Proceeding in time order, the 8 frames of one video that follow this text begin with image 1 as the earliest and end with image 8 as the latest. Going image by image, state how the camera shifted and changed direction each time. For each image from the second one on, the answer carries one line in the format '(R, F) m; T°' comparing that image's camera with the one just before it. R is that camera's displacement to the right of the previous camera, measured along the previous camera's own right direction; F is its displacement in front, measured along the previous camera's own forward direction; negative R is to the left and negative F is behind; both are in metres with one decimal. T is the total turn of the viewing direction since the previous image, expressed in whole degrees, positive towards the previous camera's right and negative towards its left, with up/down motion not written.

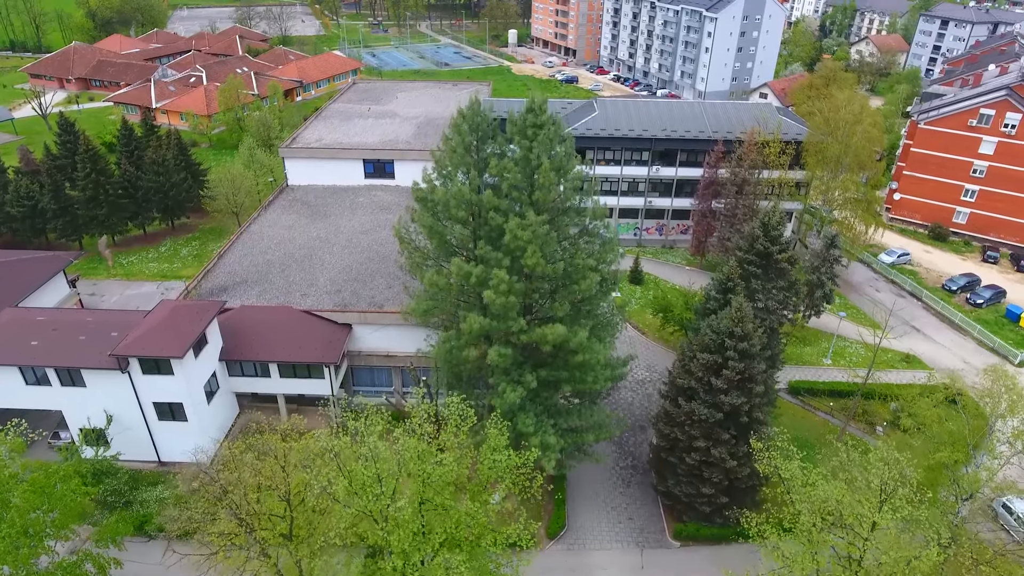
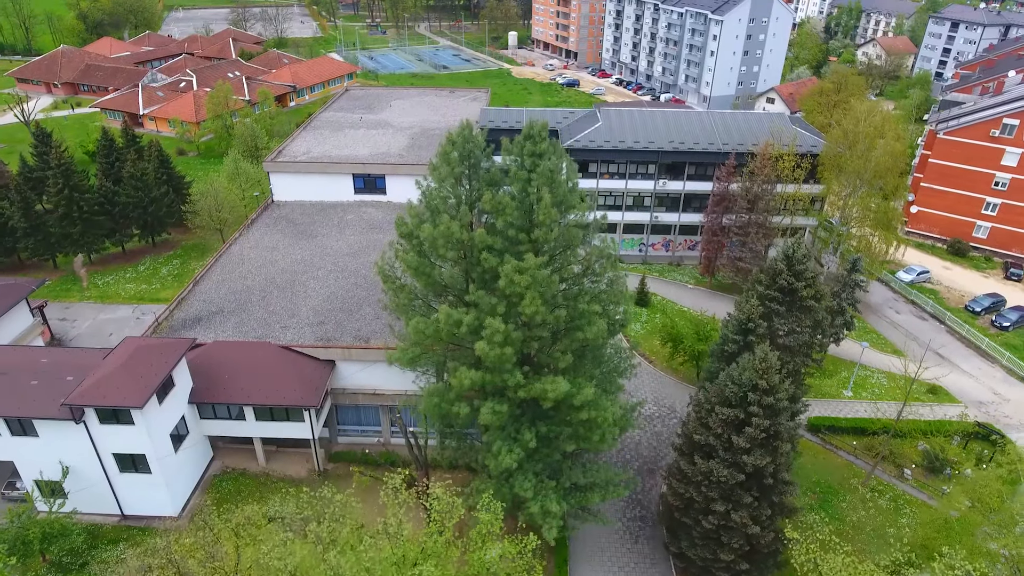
(+0.1, +2.1) m; 0°
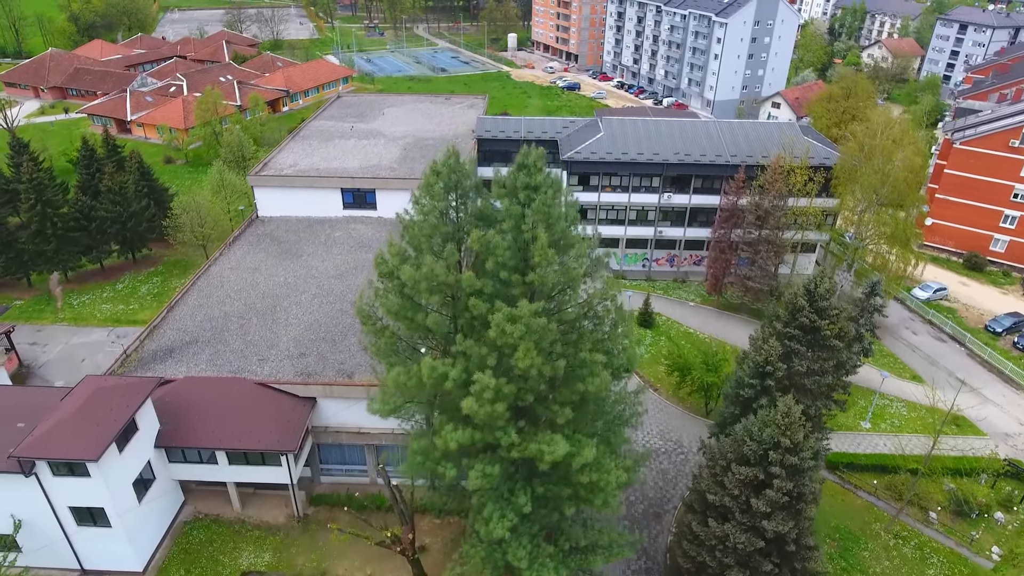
(+0.2, +1.8) m; 0°
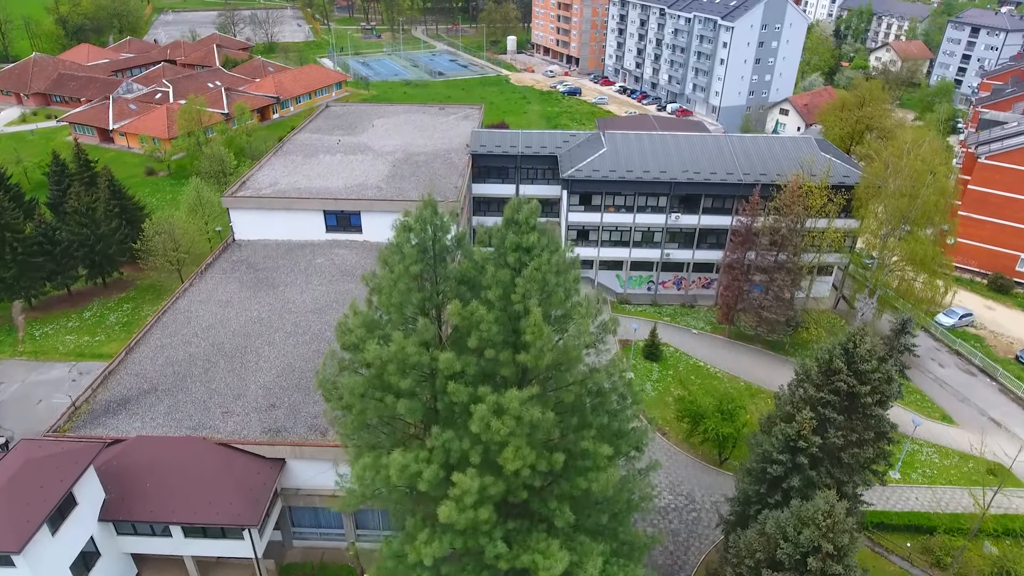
(+0.2, +2.4) m; 0°
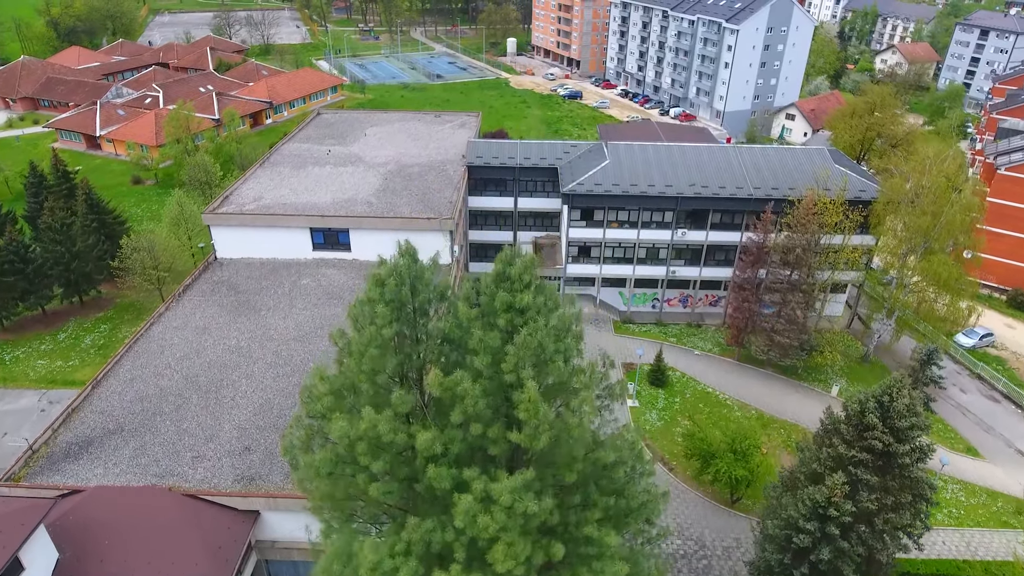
(+0.1, +1.7) m; 0°
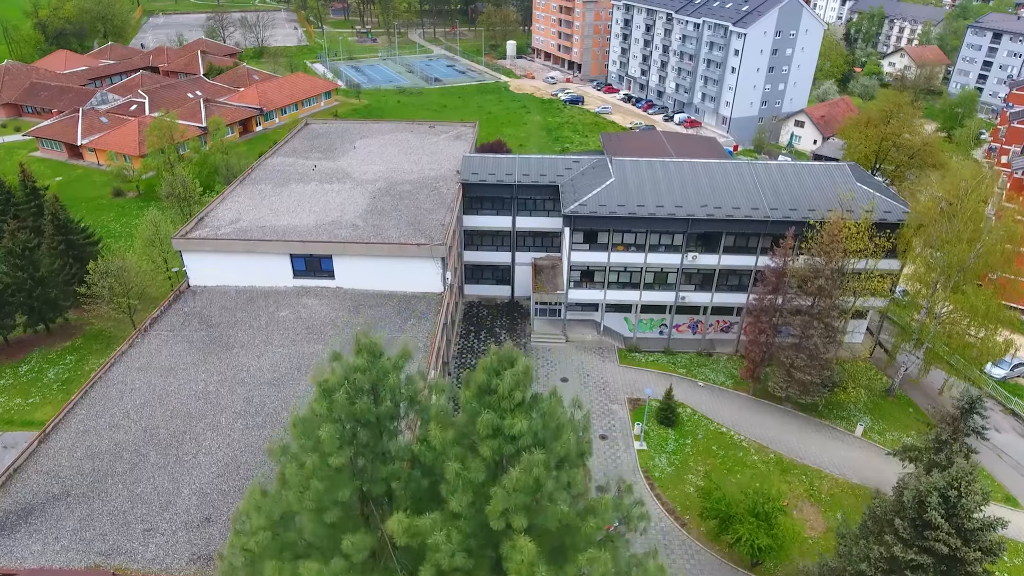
(+0.1, +2.3) m; 0°
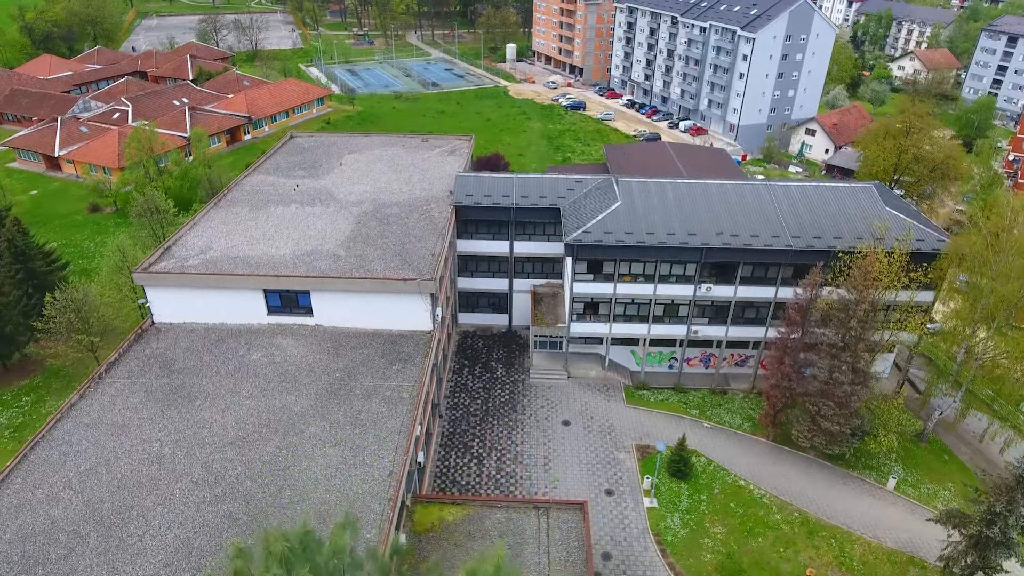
(+0.1, +2.5) m; 0°
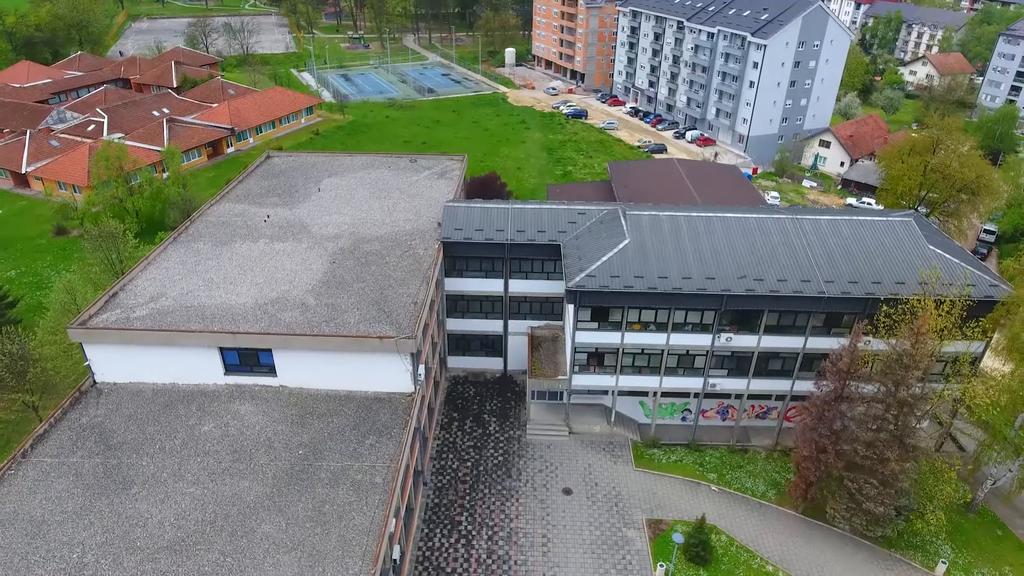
(+0.2, +3.2) m; 0°
